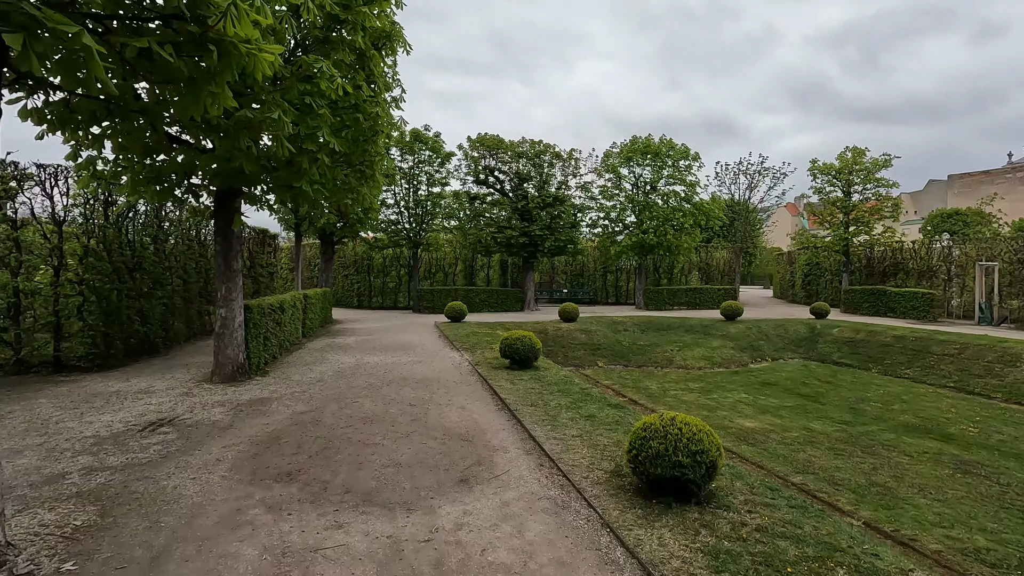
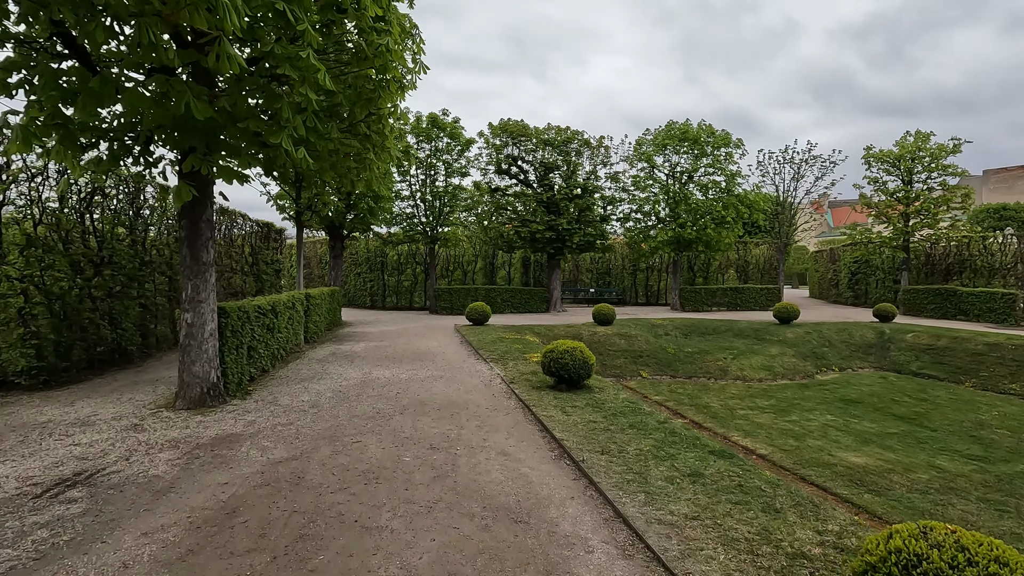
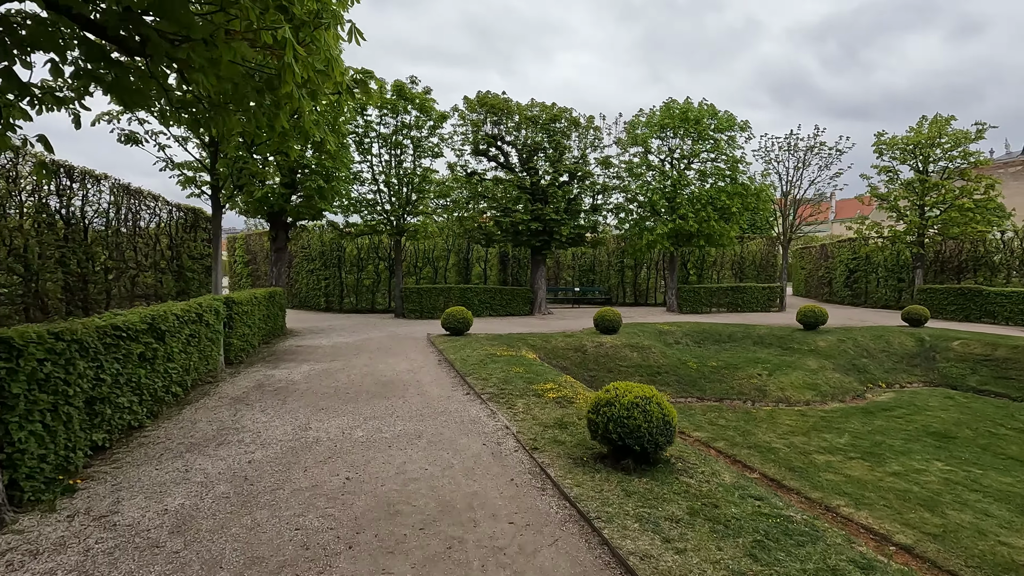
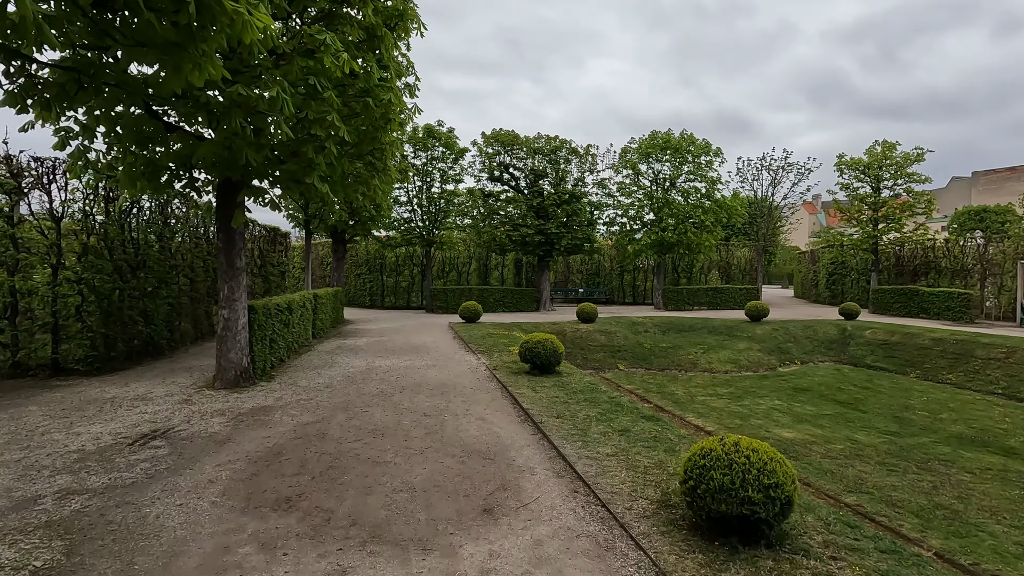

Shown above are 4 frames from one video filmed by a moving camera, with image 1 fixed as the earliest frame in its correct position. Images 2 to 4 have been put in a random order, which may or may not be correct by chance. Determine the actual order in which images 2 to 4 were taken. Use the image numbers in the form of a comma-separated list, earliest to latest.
4, 2, 3
